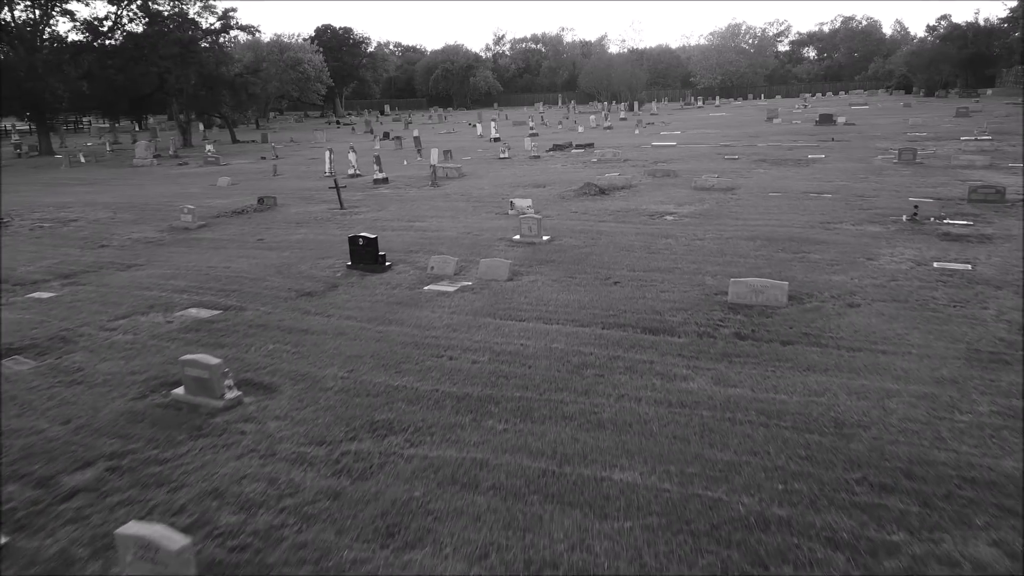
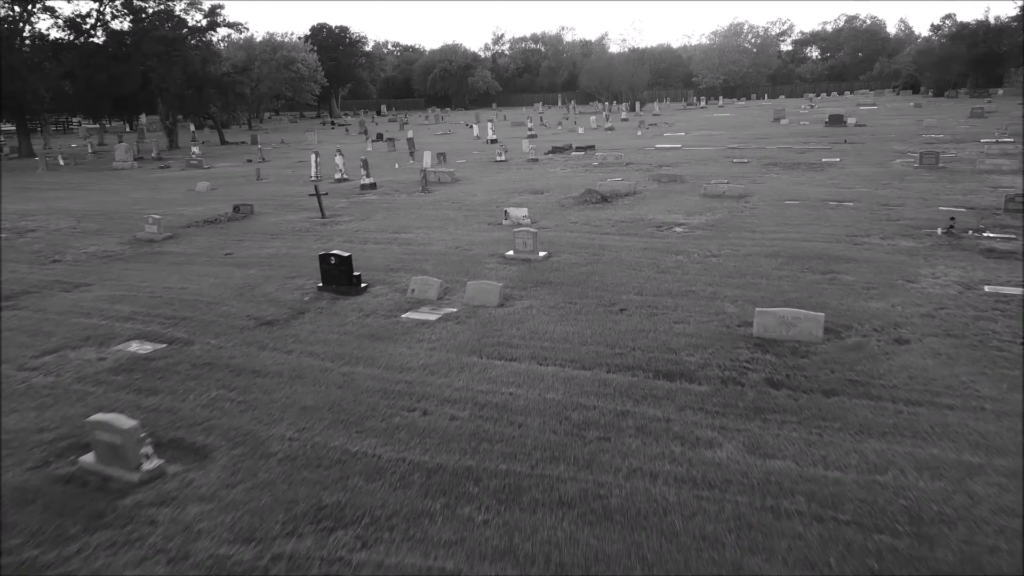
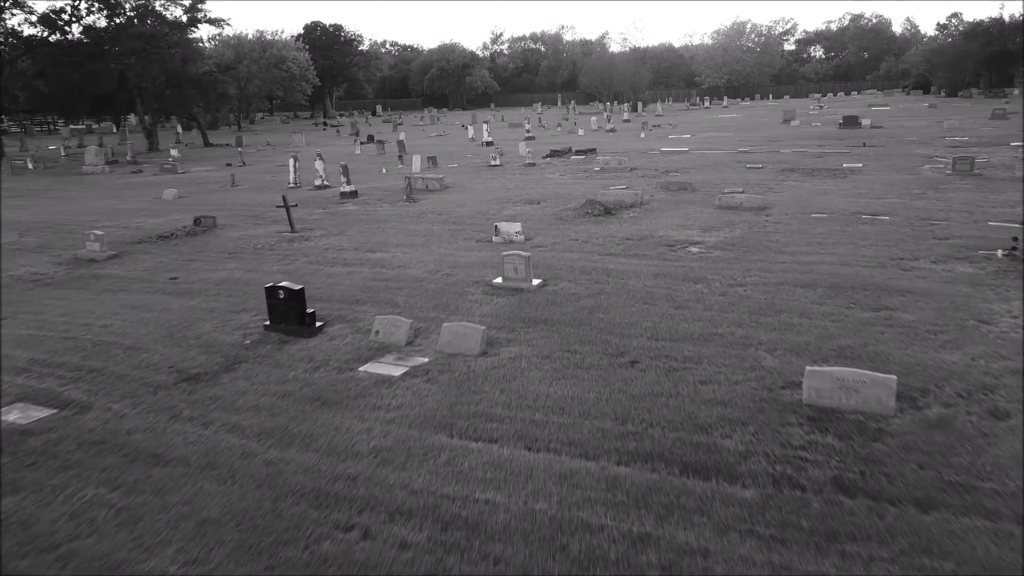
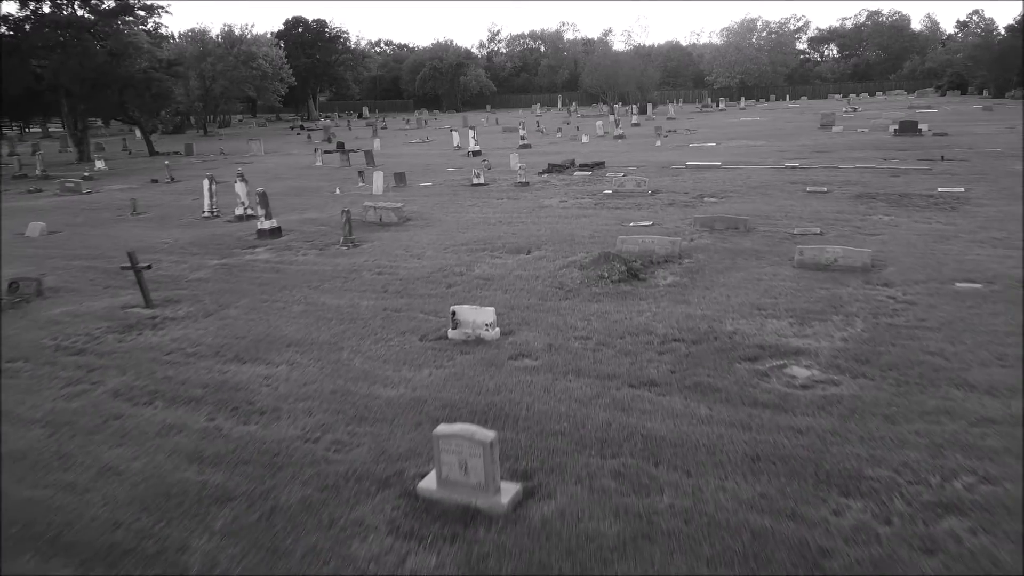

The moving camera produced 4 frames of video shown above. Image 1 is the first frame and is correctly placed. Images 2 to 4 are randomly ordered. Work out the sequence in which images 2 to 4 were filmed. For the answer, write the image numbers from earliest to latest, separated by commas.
2, 3, 4
